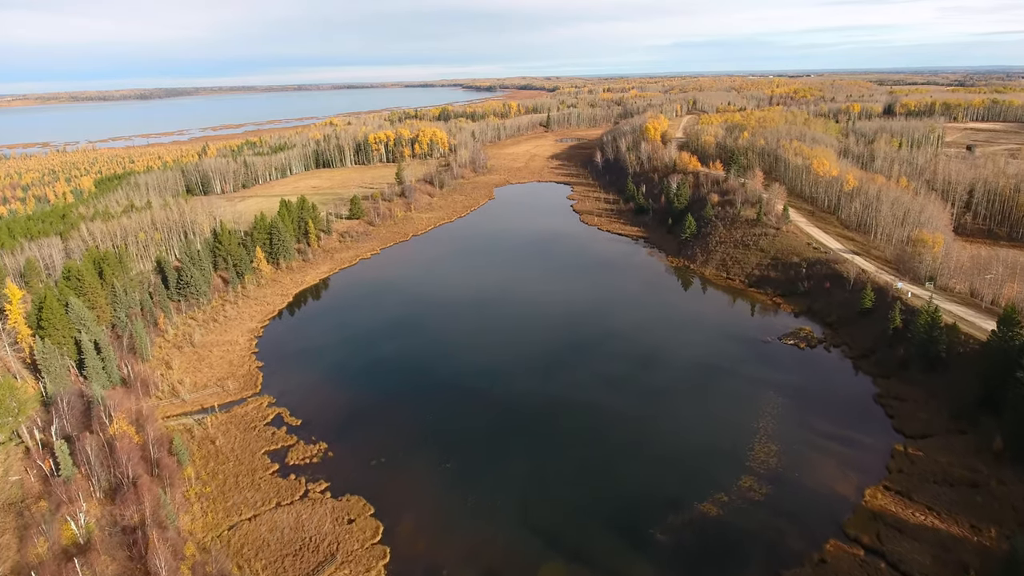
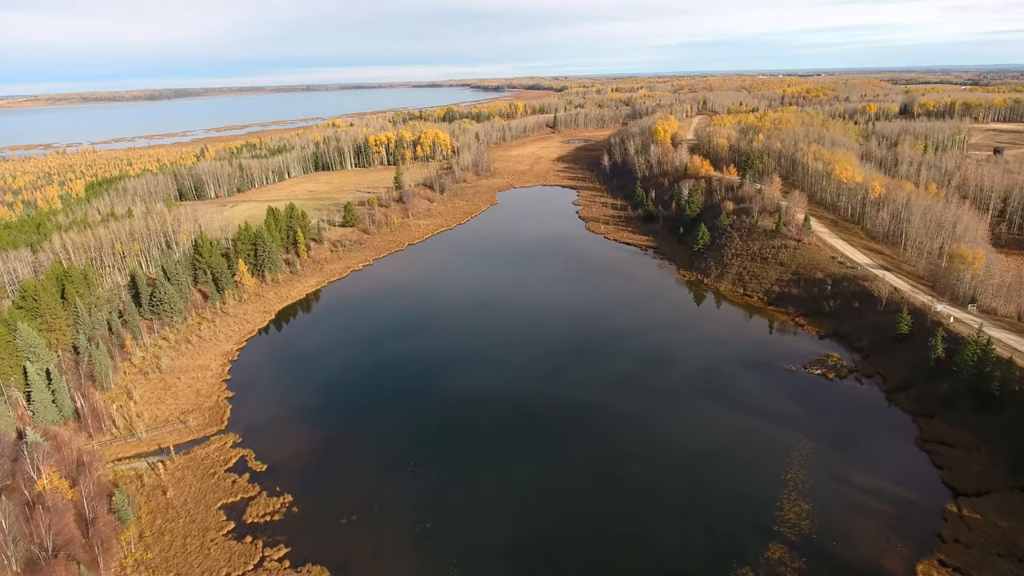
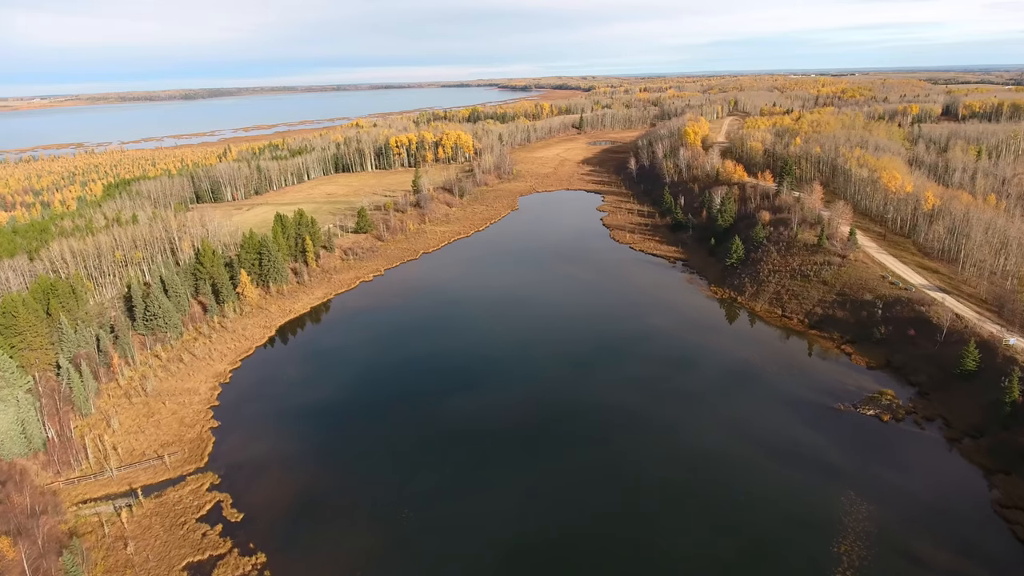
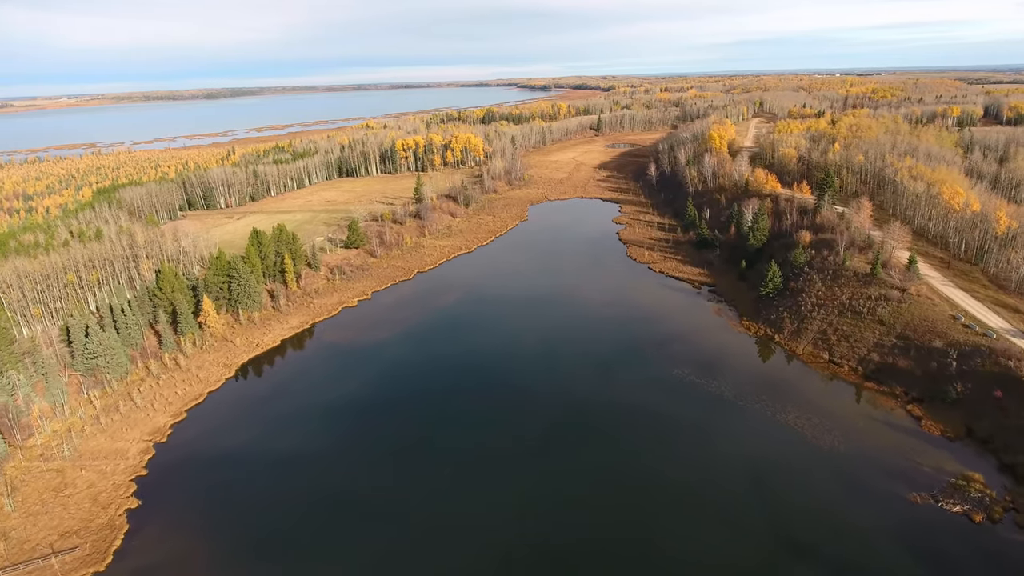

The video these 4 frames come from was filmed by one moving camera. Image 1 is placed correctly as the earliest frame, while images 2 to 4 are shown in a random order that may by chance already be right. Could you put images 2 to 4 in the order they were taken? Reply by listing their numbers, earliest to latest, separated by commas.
2, 3, 4
